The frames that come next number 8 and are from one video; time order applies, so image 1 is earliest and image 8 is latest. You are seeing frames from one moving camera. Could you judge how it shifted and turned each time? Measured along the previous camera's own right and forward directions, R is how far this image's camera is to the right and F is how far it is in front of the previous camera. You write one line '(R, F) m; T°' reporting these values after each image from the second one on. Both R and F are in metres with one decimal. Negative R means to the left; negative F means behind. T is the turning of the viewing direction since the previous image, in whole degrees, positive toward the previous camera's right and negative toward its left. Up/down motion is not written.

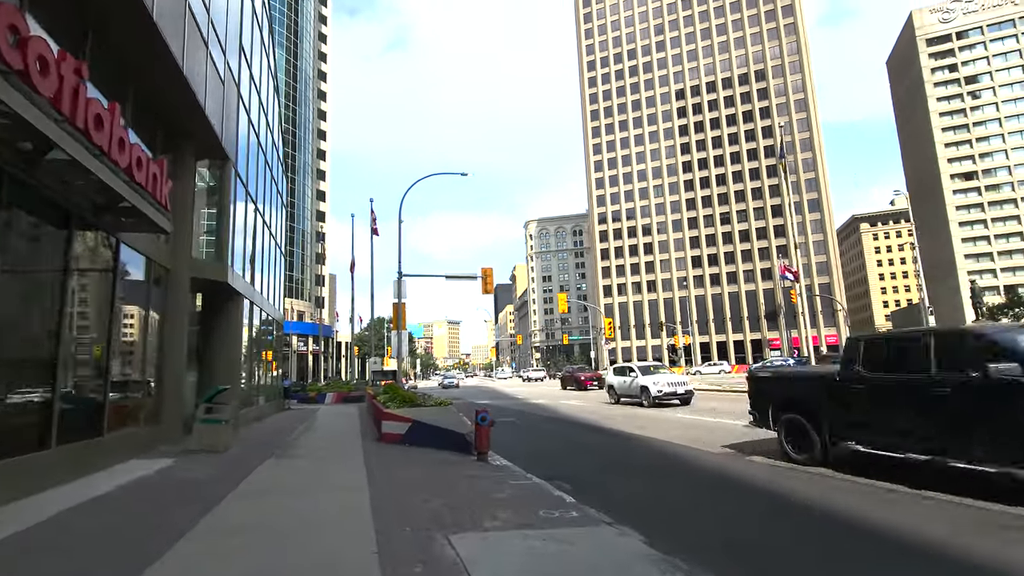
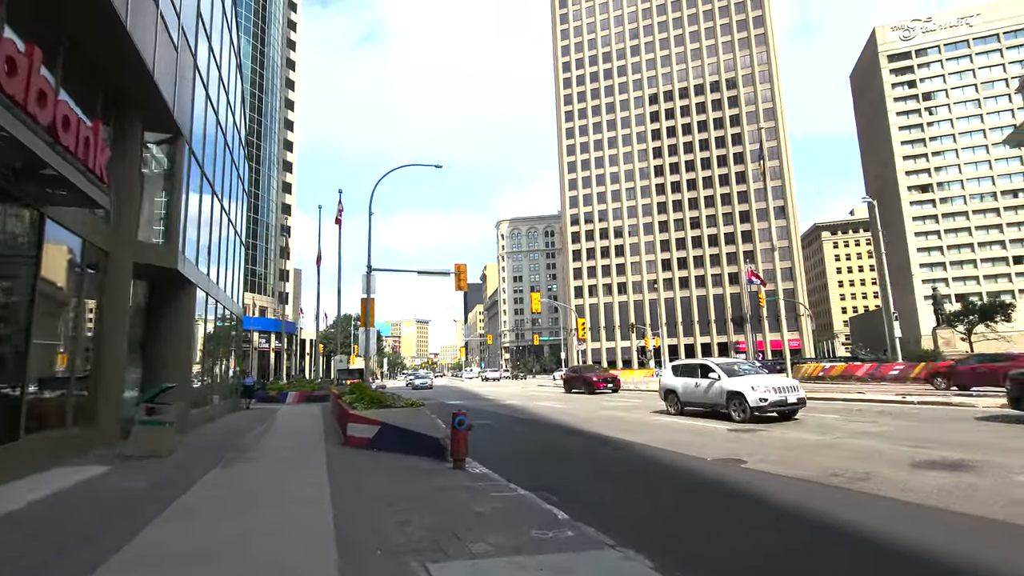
(-0.2, +0.7) m; +3°
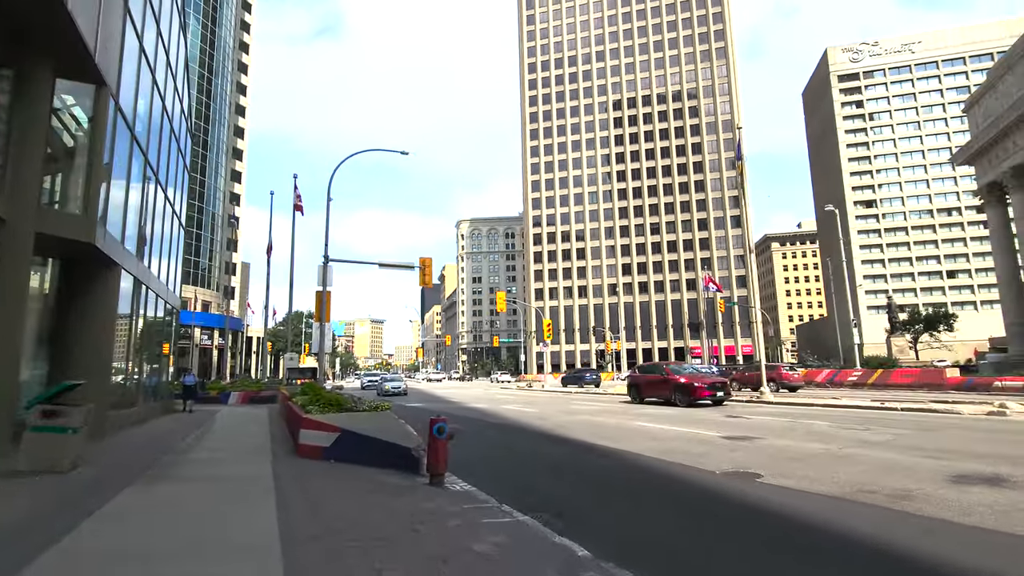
(-0.5, +1.2) m; +5°
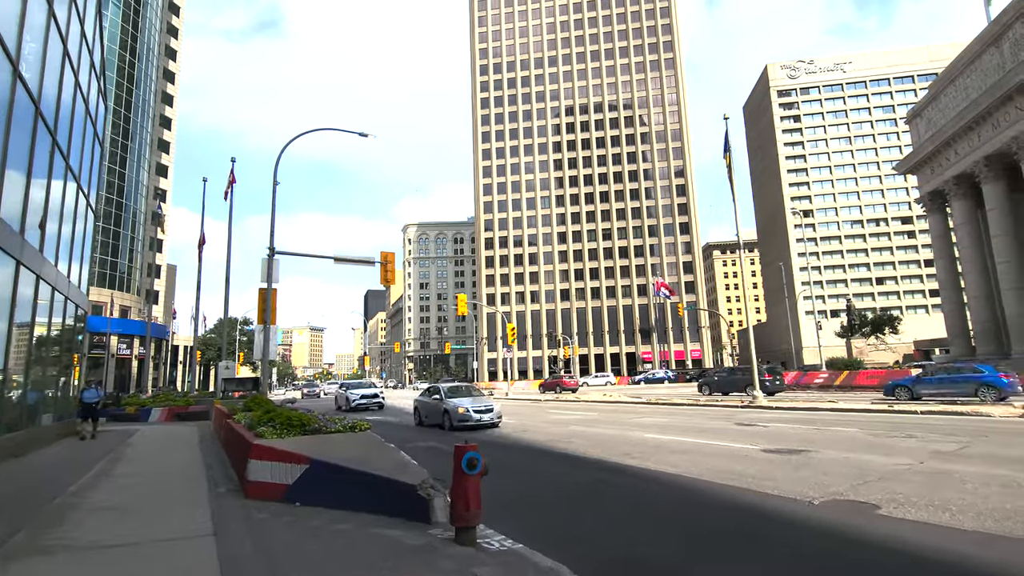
(-1.1, +2.1) m; +6°
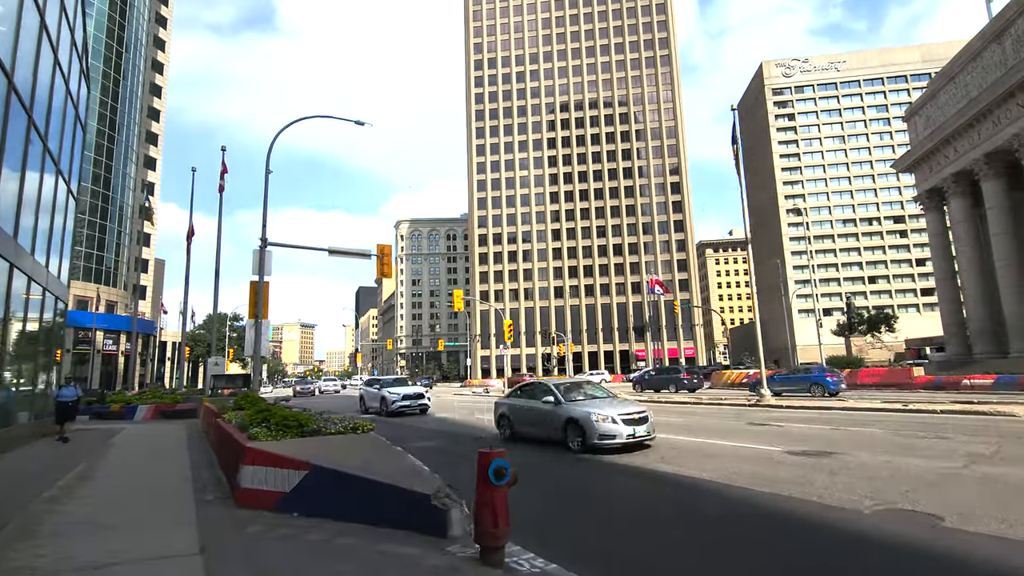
(-0.3, +0.6) m; +1°
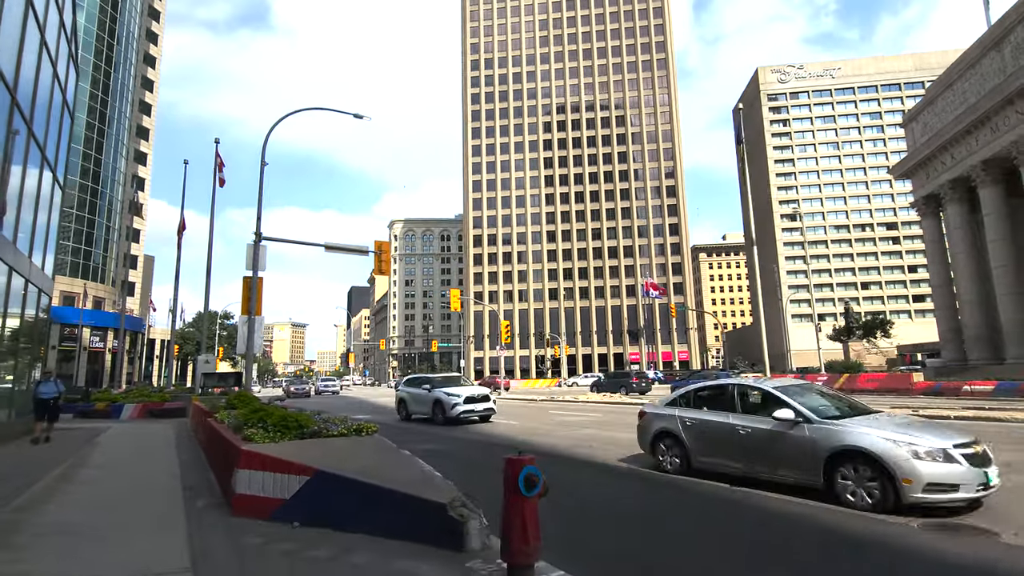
(-0.3, +0.4) m; +1°
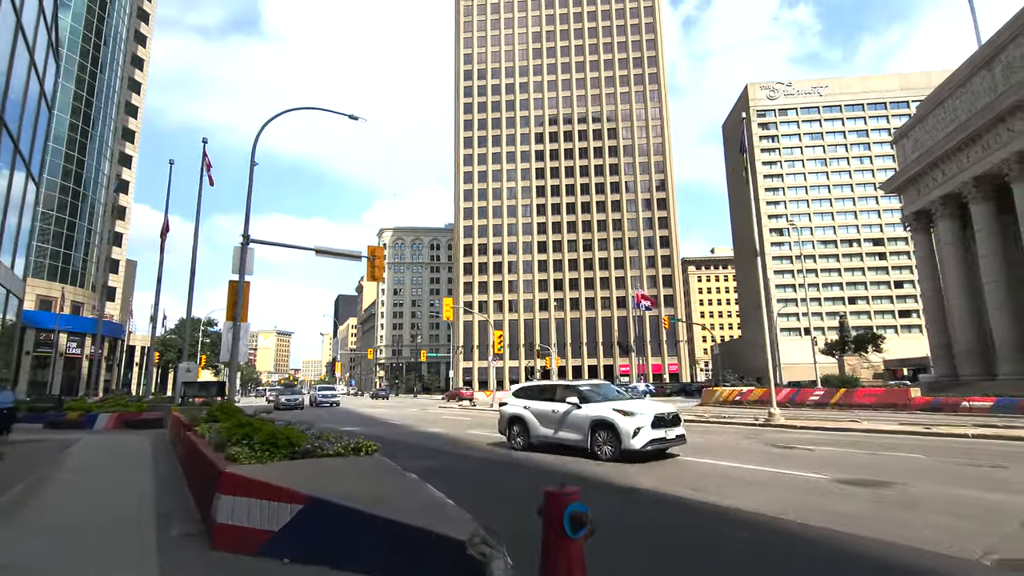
(-0.3, +0.6) m; +1°
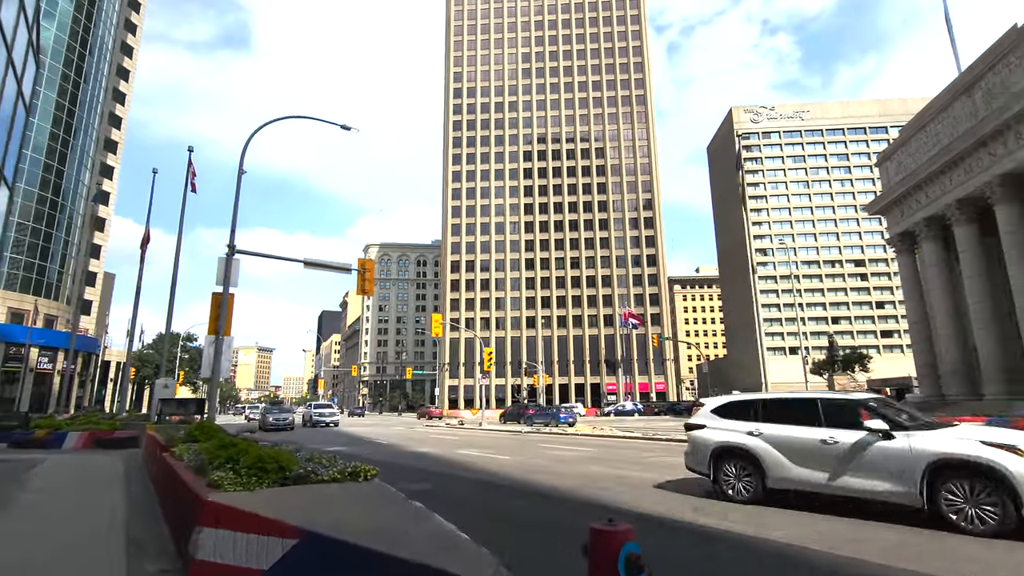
(-0.3, +0.4) m; +2°
